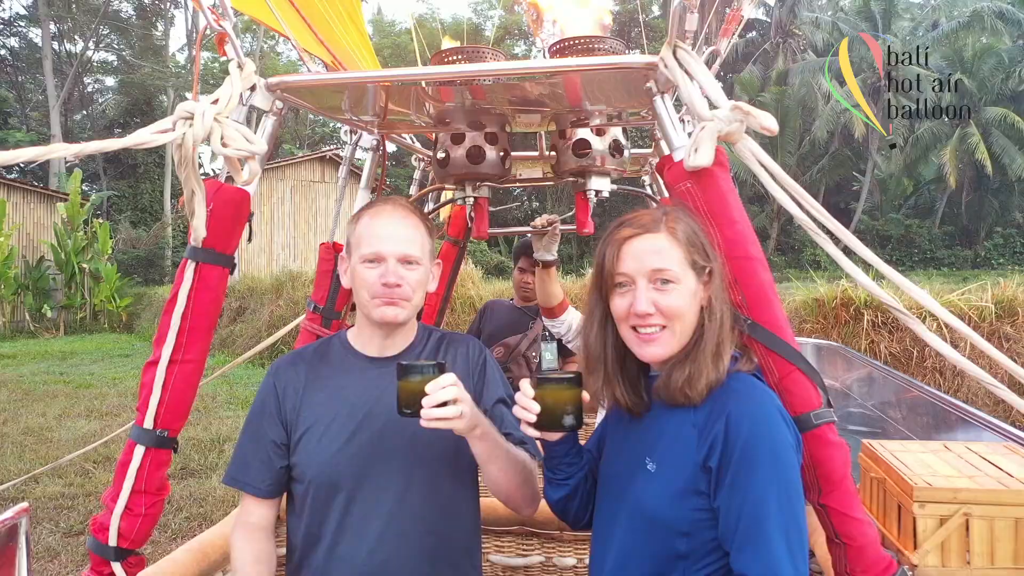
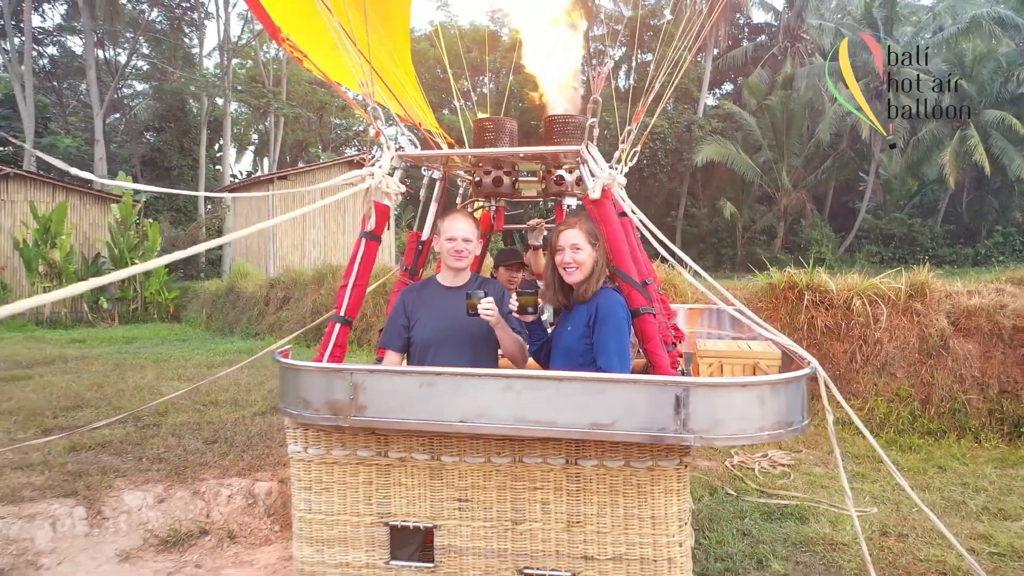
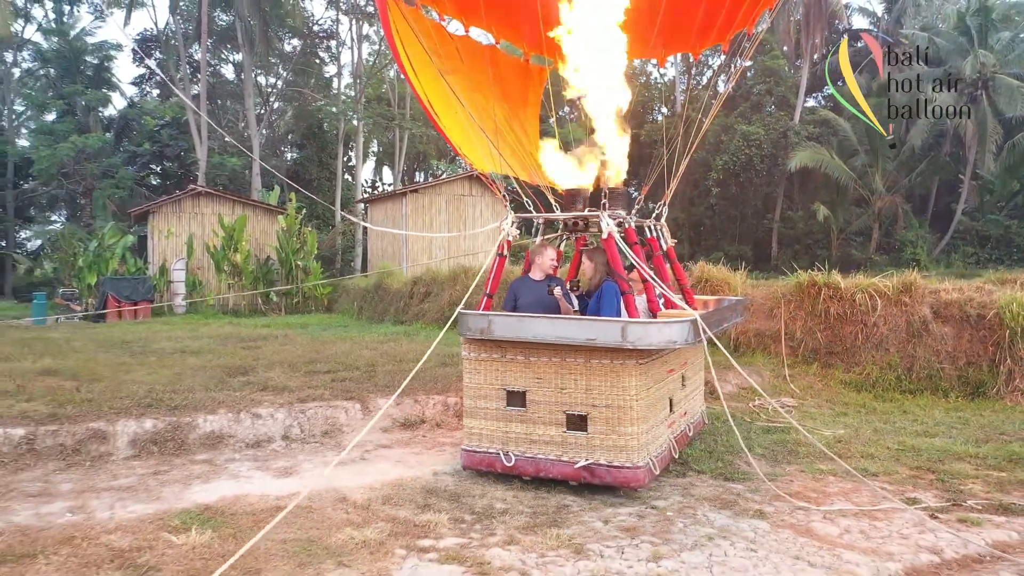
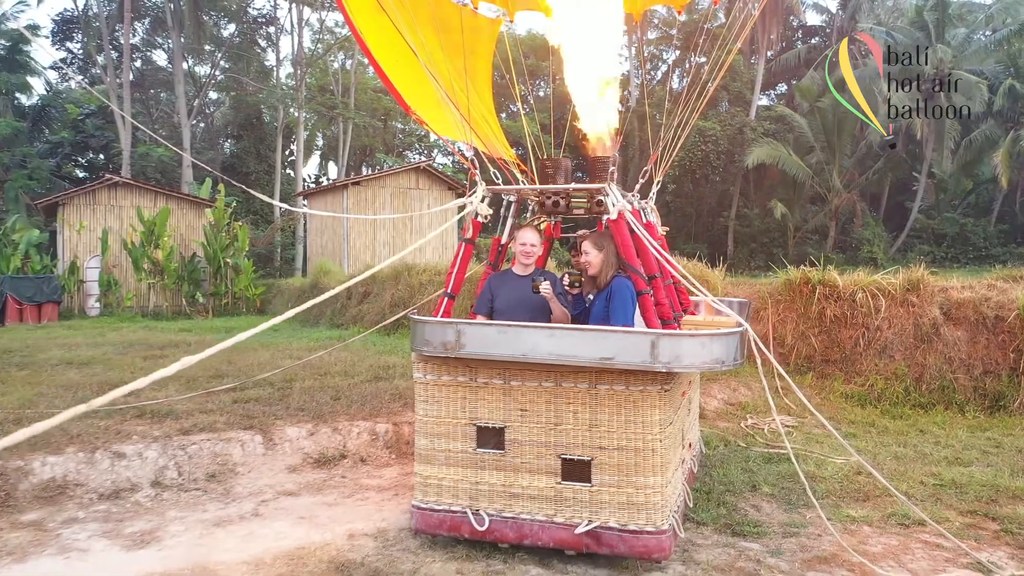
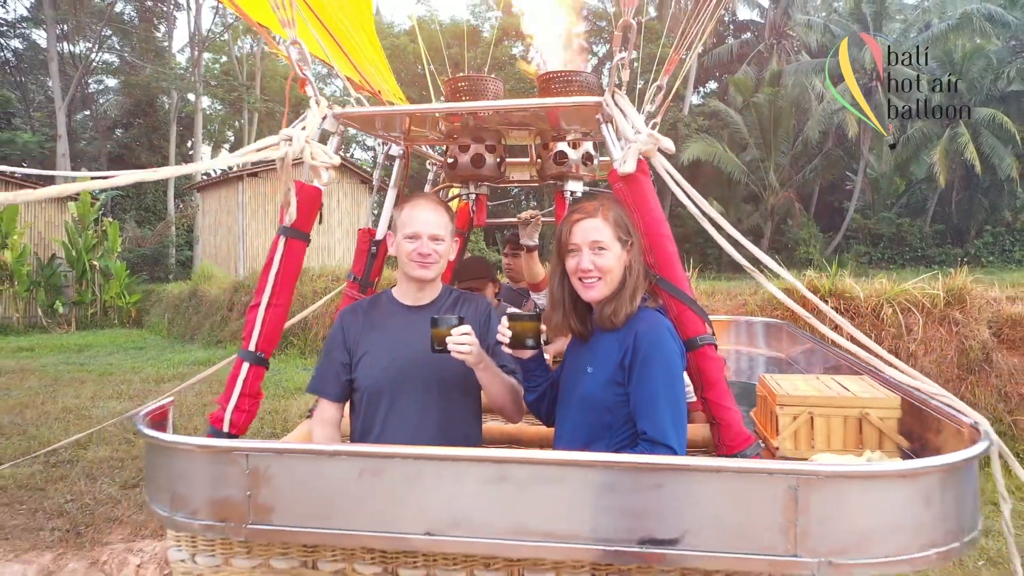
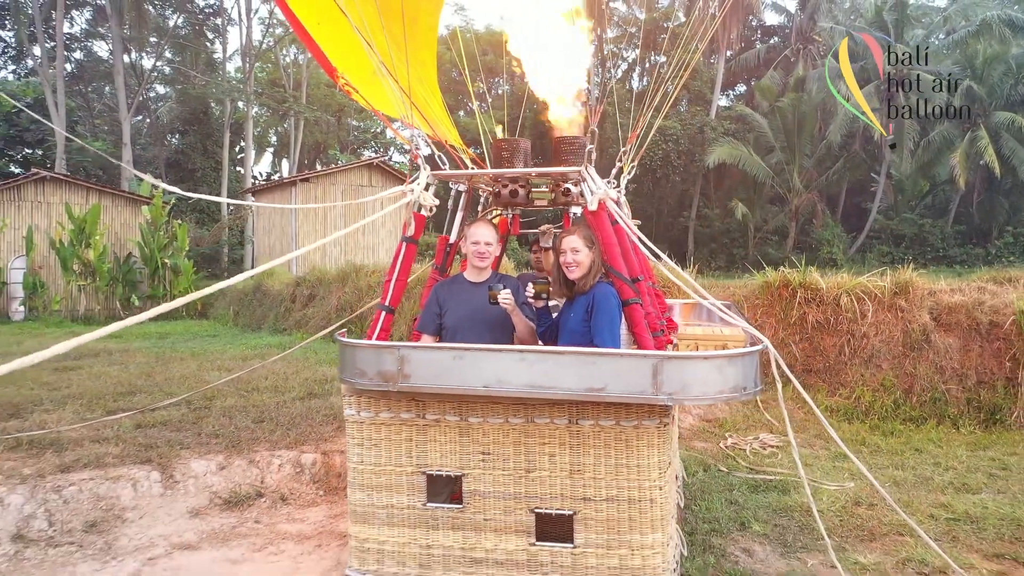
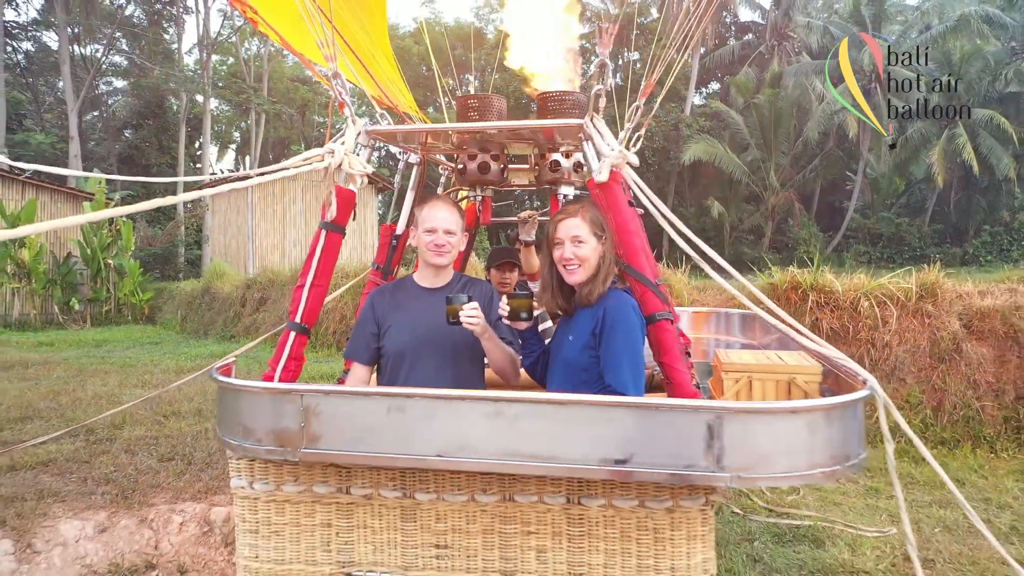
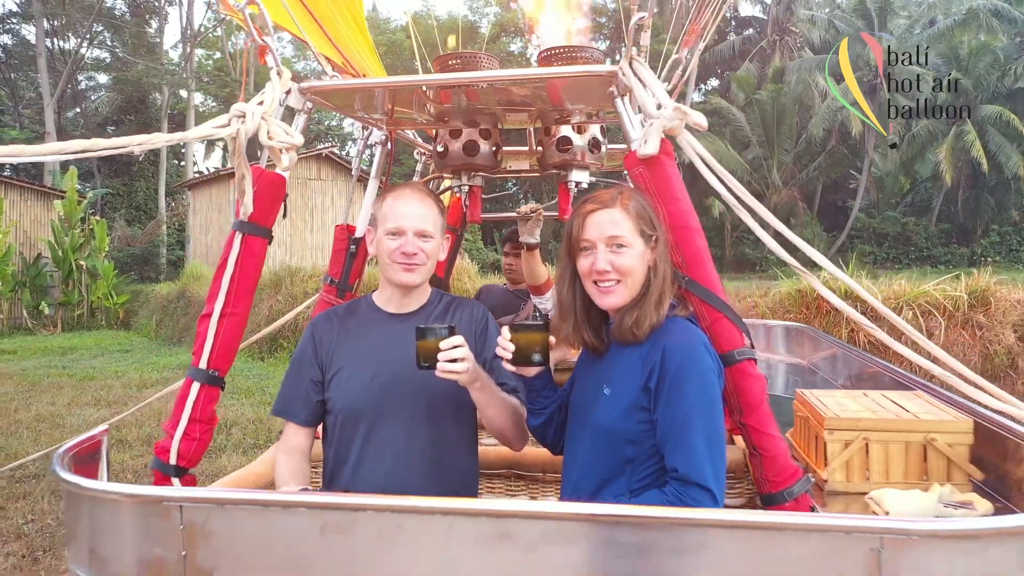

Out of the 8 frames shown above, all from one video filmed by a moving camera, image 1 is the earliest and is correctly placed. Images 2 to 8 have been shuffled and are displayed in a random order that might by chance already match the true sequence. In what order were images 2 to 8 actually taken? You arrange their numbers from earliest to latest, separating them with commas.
8, 5, 7, 2, 6, 4, 3
